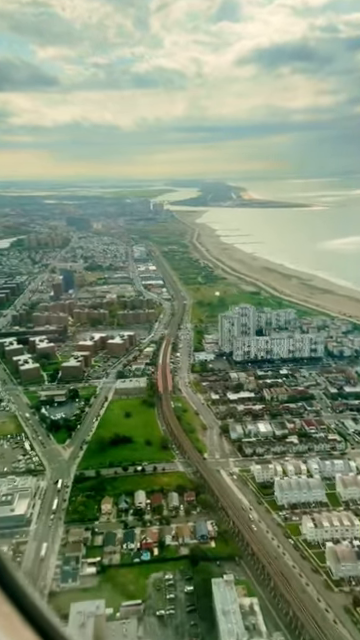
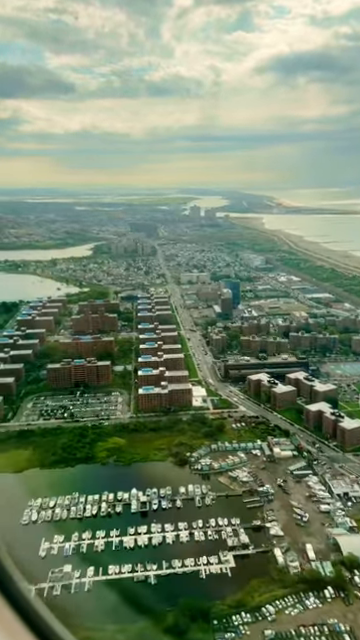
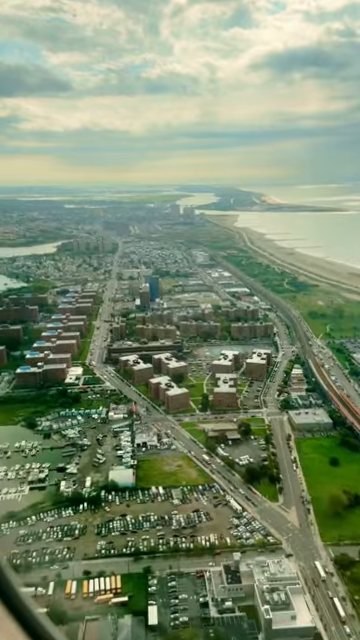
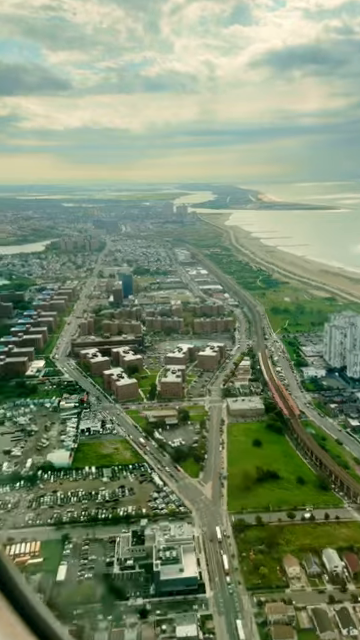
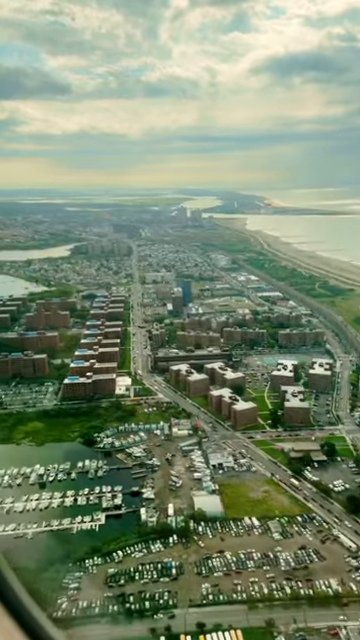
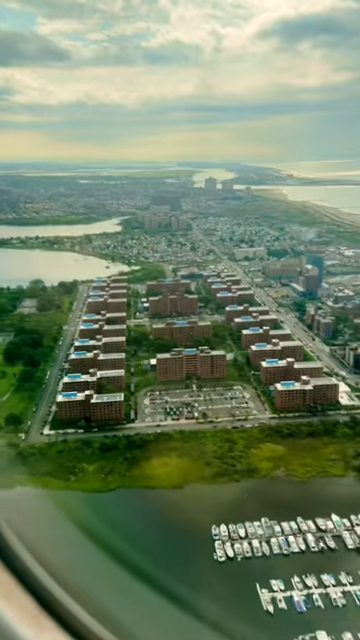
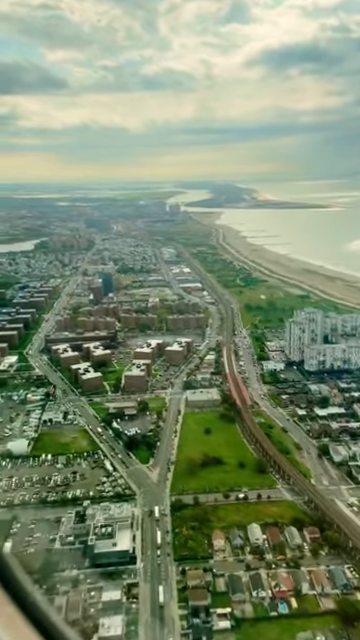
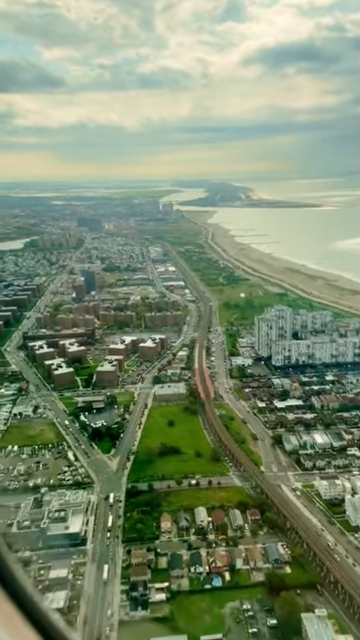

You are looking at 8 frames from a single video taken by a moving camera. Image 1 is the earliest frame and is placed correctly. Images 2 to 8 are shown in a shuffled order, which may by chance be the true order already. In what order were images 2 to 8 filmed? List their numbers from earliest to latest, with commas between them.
8, 7, 4, 3, 5, 2, 6
